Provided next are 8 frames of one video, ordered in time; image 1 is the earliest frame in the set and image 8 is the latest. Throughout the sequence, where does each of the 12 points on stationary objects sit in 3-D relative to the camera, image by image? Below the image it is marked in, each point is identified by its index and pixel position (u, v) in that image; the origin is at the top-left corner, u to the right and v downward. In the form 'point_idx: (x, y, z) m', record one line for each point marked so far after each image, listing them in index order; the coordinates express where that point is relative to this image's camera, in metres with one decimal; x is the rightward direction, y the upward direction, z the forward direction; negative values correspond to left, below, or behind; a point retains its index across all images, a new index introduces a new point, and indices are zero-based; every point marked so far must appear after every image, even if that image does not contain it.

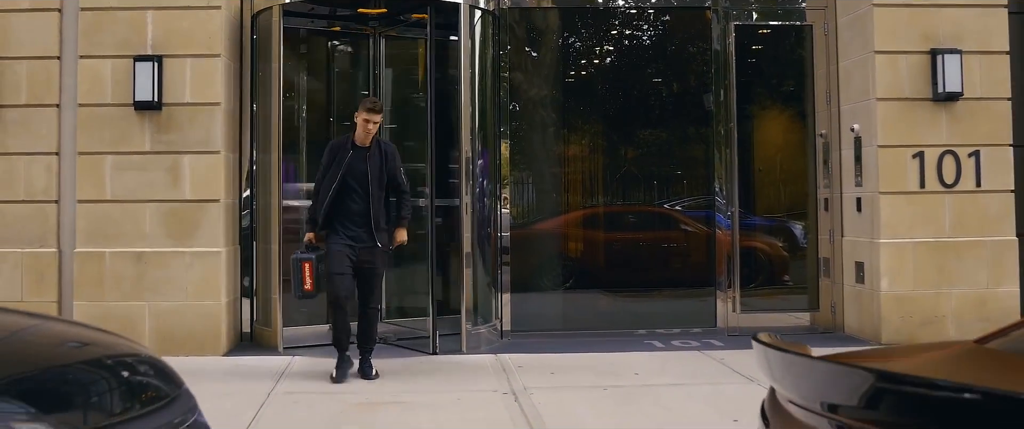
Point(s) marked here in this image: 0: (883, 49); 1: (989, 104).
0: (+2.4, +1.1, +7.5) m
1: (+3.1, +0.7, +7.6) m
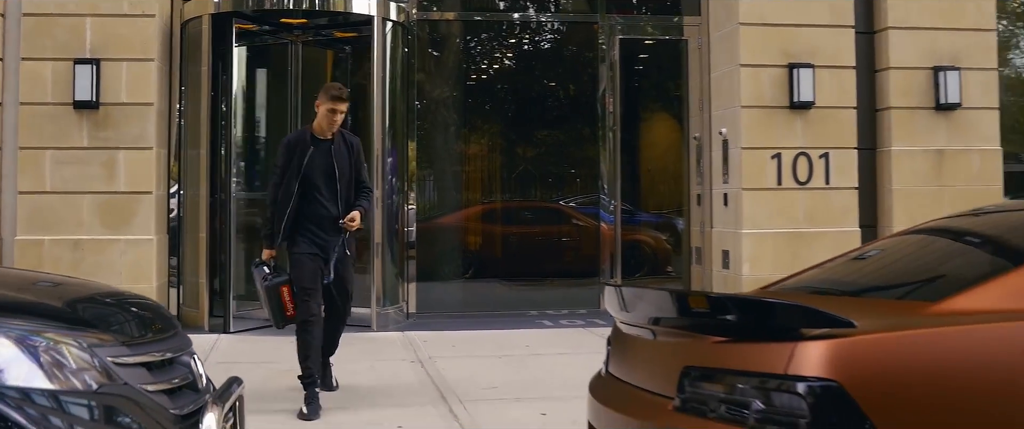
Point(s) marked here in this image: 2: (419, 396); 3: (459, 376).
0: (+1.7, +1.1, +8.6) m
1: (+2.4, +0.8, +8.7) m
2: (-0.5, -0.9, +5.8) m
3: (-0.3, -0.8, +6.3) m
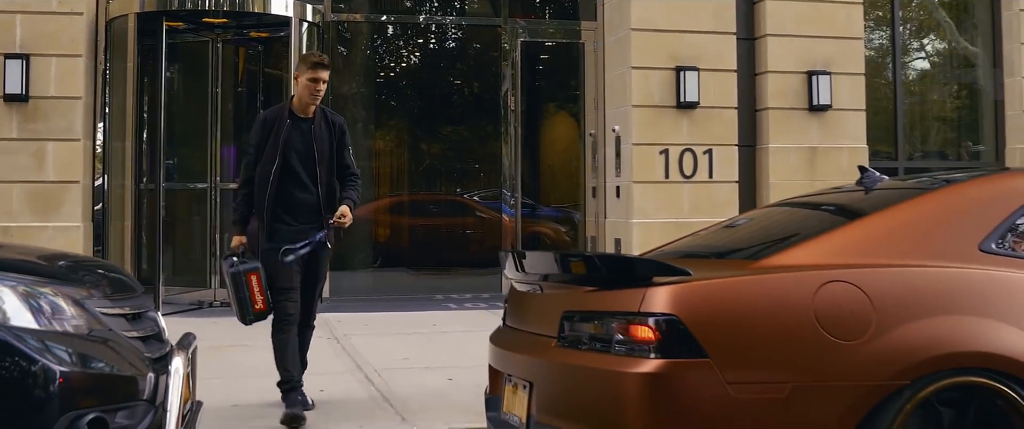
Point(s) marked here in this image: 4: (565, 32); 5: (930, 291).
0: (+1.0, +1.2, +9.3) m
1: (+1.7, +0.8, +9.5) m
2: (-0.9, -0.8, +6.4) m
3: (-0.8, -0.8, +6.9) m
4: (+0.4, +1.6, +10.3) m
5: (+1.0, -0.2, +2.9) m
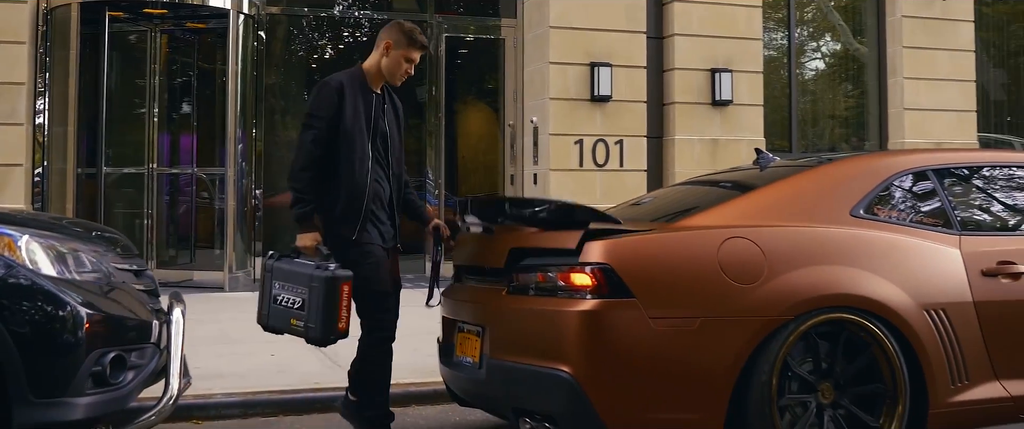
0: (+0.4, +1.3, +9.9) m
1: (+1.0, +0.9, +10.2) m
2: (-1.3, -0.7, +6.9) m
3: (-1.3, -0.6, +7.5) m
4: (-0.3, +1.7, +10.9) m
5: (+0.9, -0.1, +3.6) m
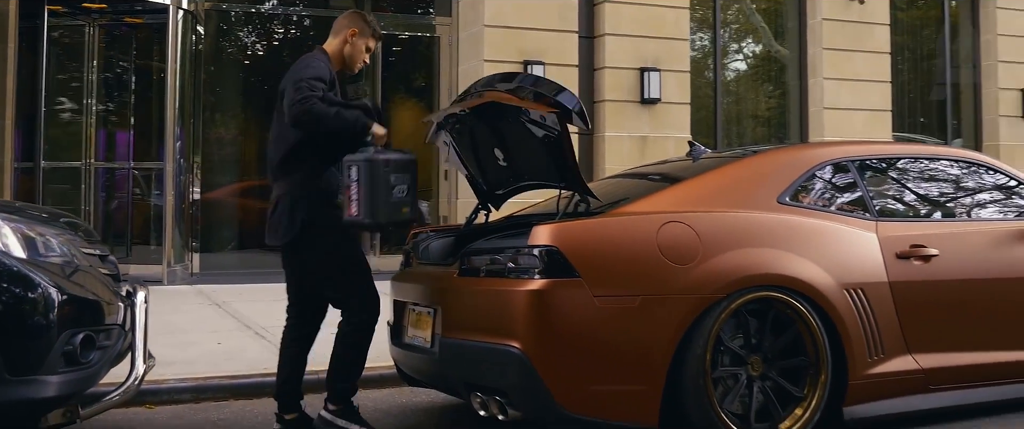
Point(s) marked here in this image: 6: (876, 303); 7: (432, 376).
0: (-0.2, +1.3, +10.2) m
1: (+0.4, +1.0, +10.5) m
2: (-1.7, -0.6, +7.0) m
3: (-1.7, -0.6, +7.6) m
4: (-0.9, +1.8, +11.1) m
5: (+0.8, -0.1, +3.8) m
6: (+1.3, -0.3, +4.1) m
7: (-0.3, -0.6, +4.0) m
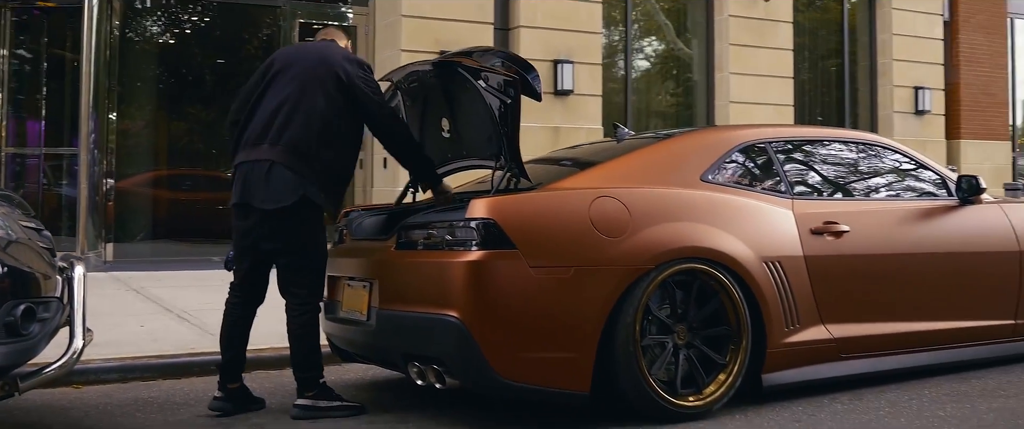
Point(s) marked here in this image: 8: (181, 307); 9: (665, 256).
0: (-0.9, +1.4, +10.2) m
1: (-0.3, +1.1, +10.6) m
2: (-2.2, -0.5, +7.0) m
3: (-2.2, -0.5, +7.6) m
4: (-1.7, +1.9, +11.1) m
5: (+0.5, 0.0, +4.0) m
6: (+1.0, -0.2, +4.3) m
7: (-0.5, -0.5, +4.1) m
8: (-1.9, -0.5, +6.9) m
9: (+0.5, -0.1, +3.9) m
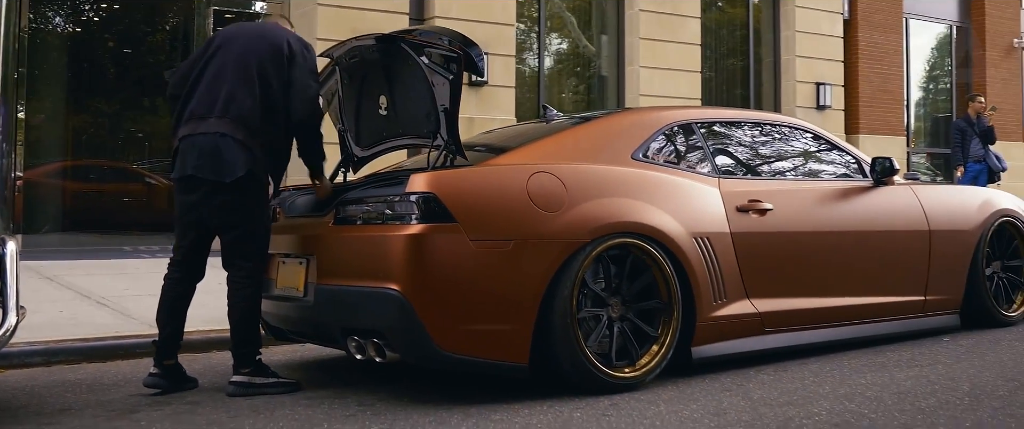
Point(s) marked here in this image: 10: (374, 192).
0: (-1.6, +1.5, +10.2) m
1: (-1.1, +1.2, +10.6) m
2: (-2.6, -0.5, +6.9) m
3: (-2.7, -0.4, +7.4) m
4: (-2.5, +2.0, +11.0) m
5: (+0.3, +0.1, +4.1) m
6: (+0.8, -0.1, +4.4) m
7: (-0.7, -0.4, +4.1) m
8: (-2.4, -0.5, +6.8) m
9: (+0.3, -0.1, +4.0) m
10: (-0.5, +0.1, +3.9) m
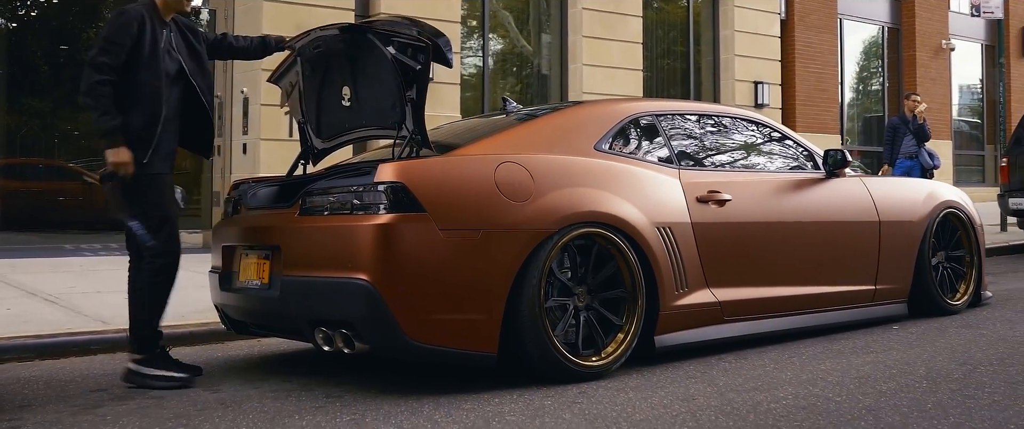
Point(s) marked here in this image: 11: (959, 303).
0: (-2.1, +1.6, +10.1) m
1: (-1.5, +1.2, +10.5) m
2: (-2.9, -0.4, +6.7) m
3: (-3.0, -0.4, +7.3) m
4: (-3.0, +2.0, +10.9) m
5: (+0.2, +0.1, +4.2) m
6: (+0.6, -0.1, +4.5) m
7: (-0.8, -0.4, +4.1) m
8: (-2.6, -0.4, +6.6) m
9: (+0.2, 0.0, +4.0) m
10: (-0.6, +0.1, +3.9) m
11: (+2.4, -0.5, +6.2) m
